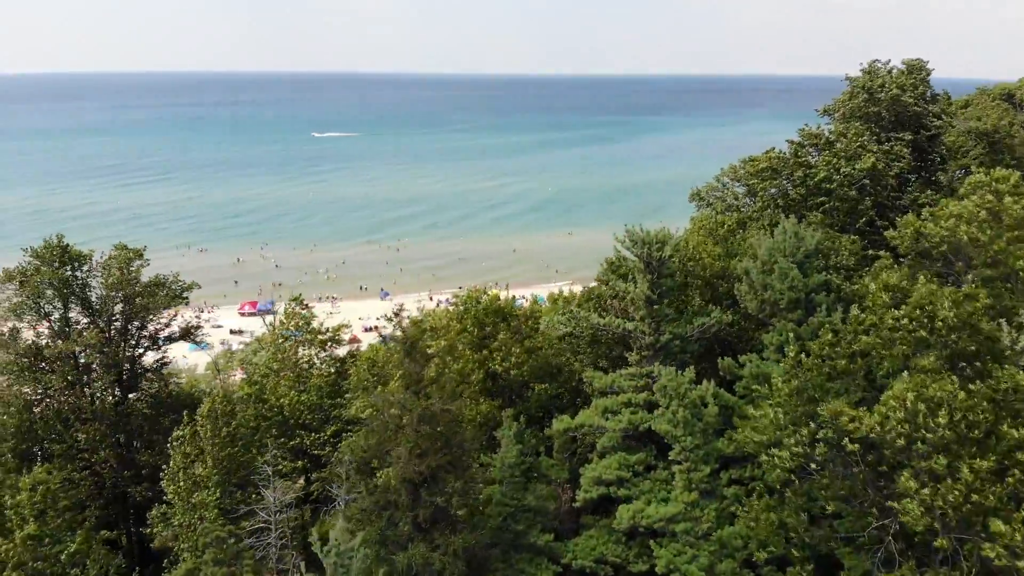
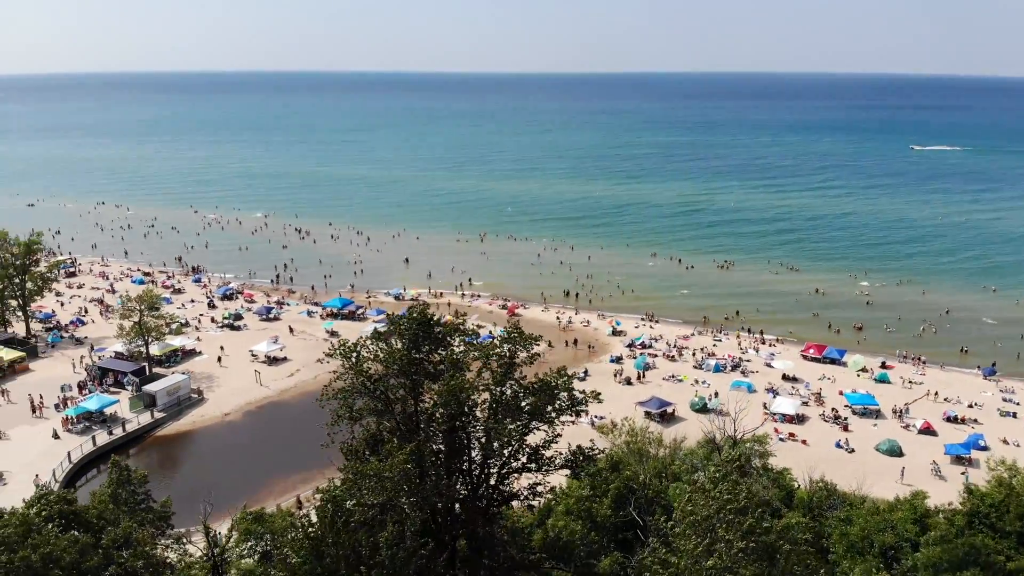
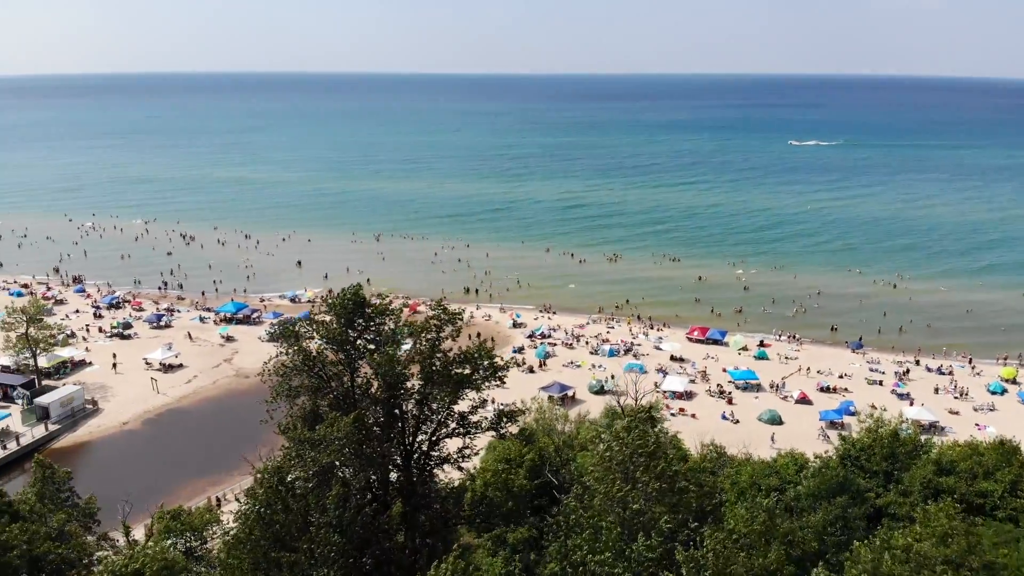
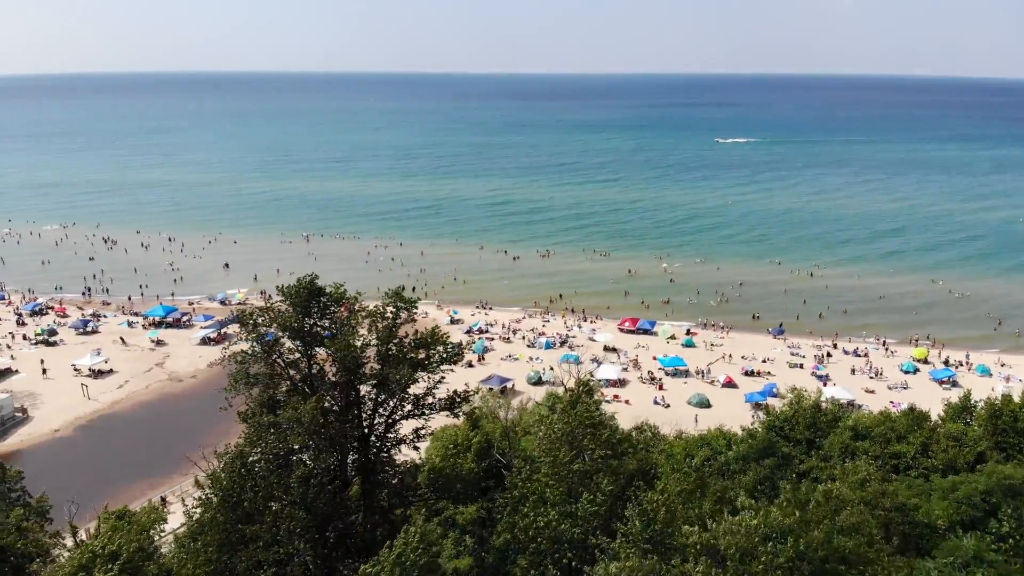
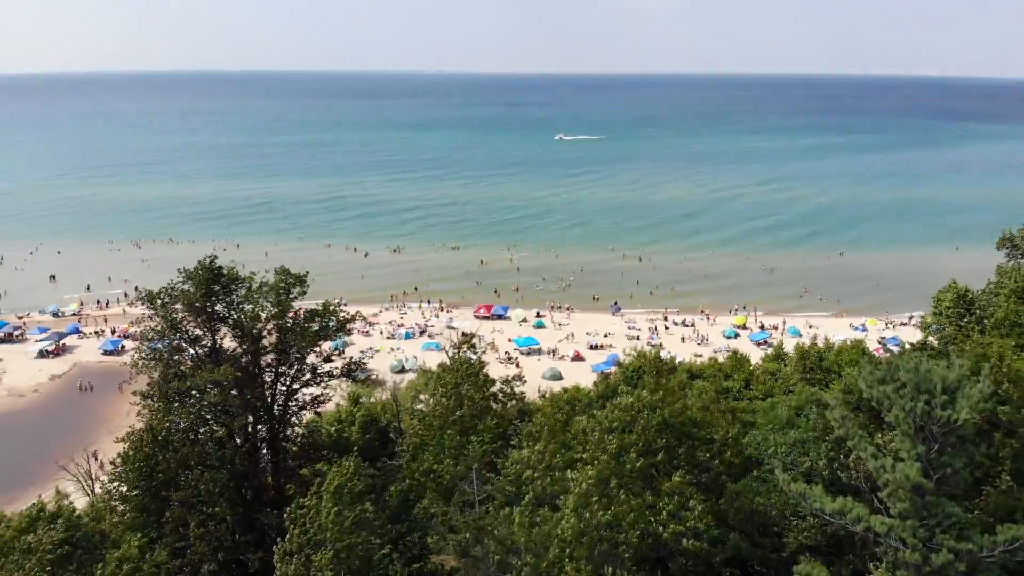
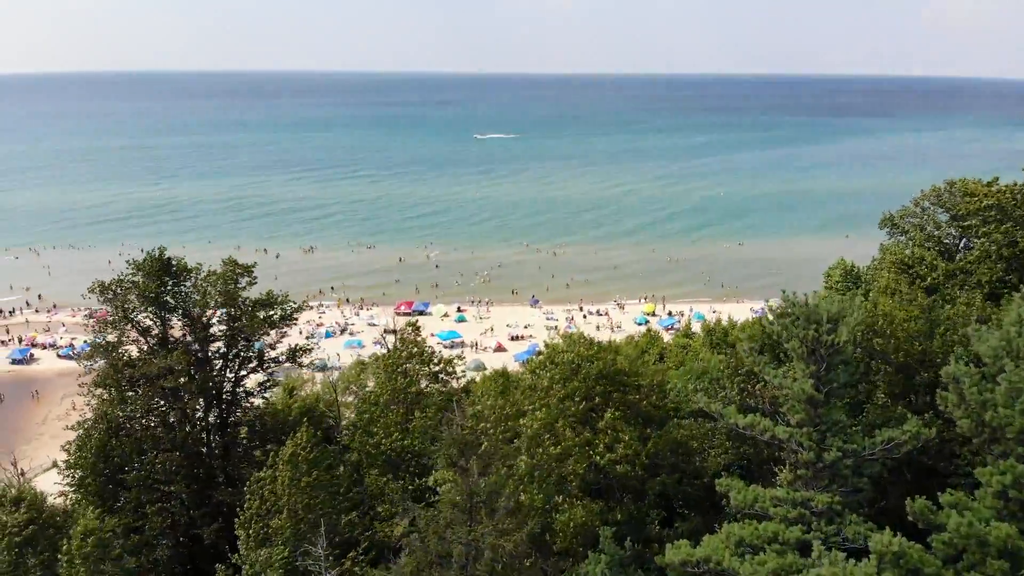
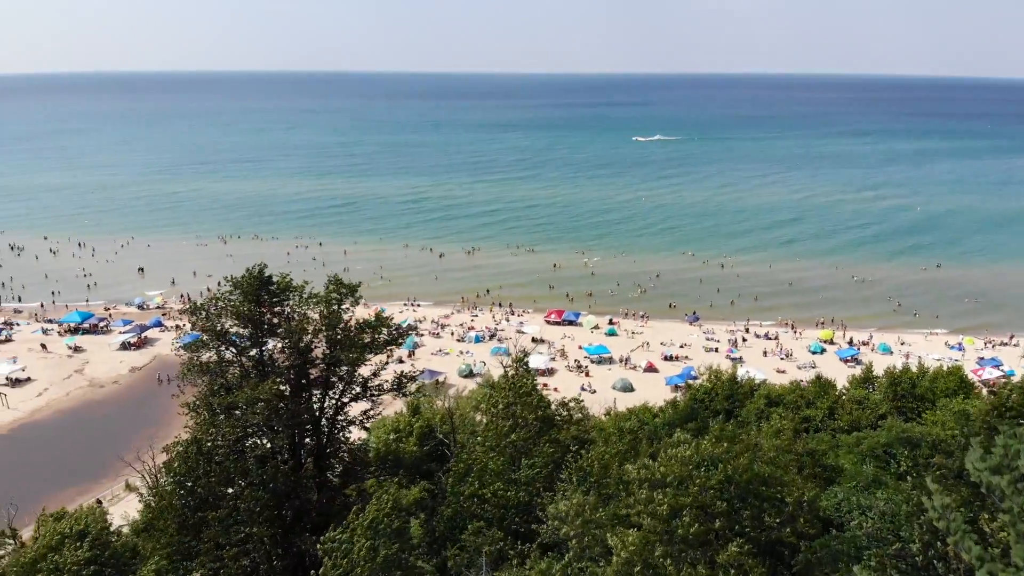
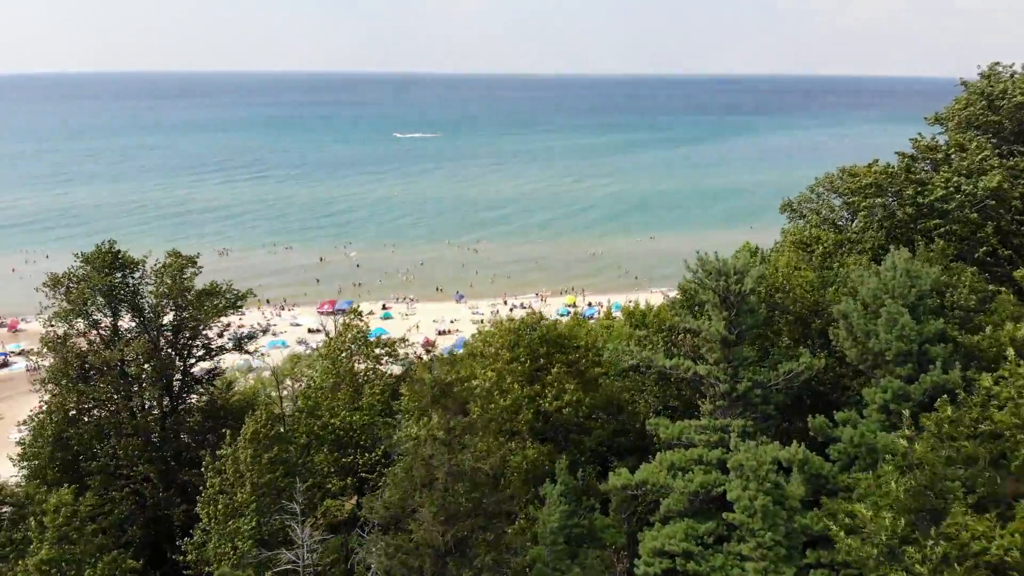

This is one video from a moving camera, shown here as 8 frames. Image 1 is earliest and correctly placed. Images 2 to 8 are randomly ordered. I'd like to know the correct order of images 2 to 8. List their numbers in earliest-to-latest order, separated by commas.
8, 6, 5, 7, 4, 3, 2
